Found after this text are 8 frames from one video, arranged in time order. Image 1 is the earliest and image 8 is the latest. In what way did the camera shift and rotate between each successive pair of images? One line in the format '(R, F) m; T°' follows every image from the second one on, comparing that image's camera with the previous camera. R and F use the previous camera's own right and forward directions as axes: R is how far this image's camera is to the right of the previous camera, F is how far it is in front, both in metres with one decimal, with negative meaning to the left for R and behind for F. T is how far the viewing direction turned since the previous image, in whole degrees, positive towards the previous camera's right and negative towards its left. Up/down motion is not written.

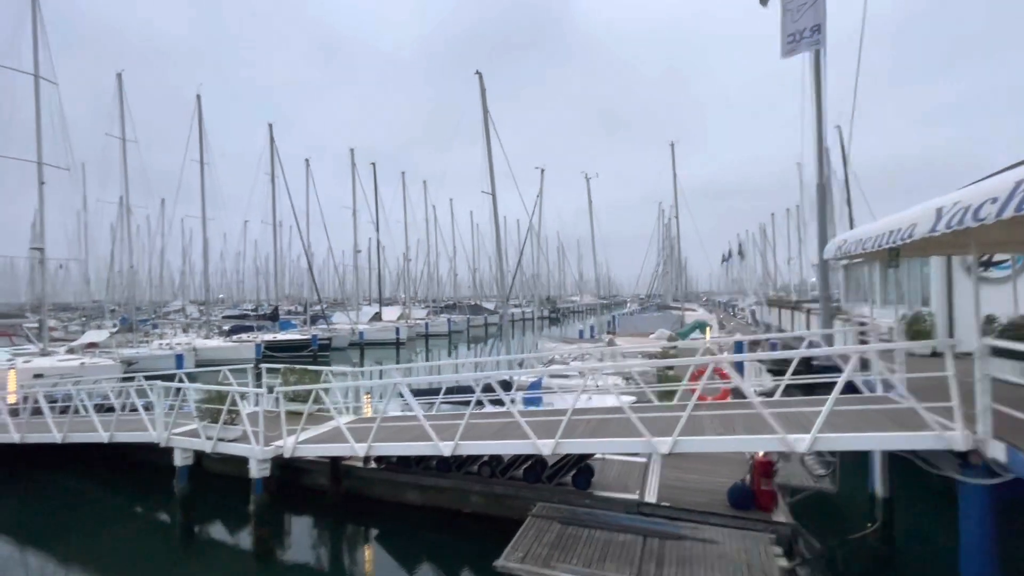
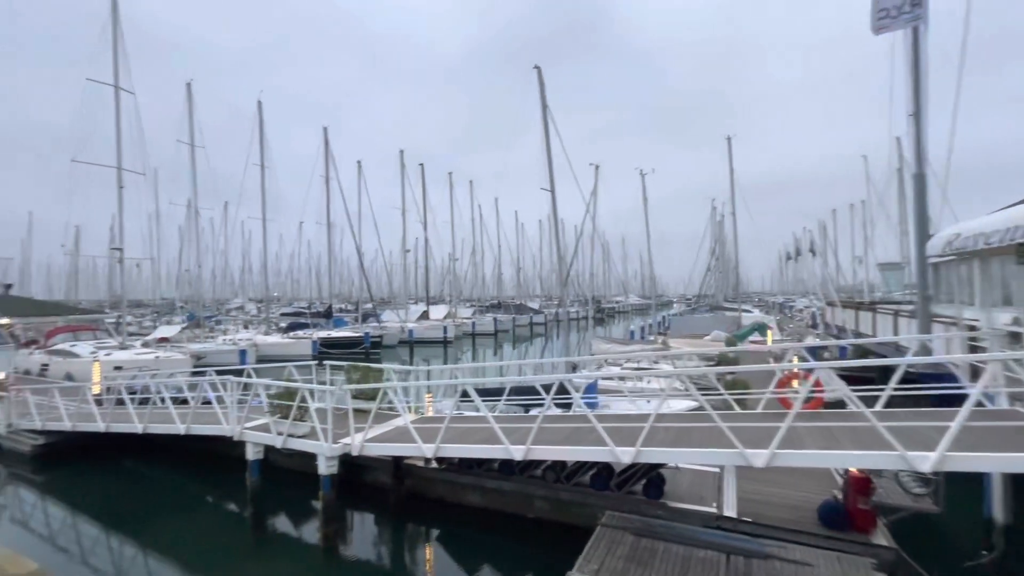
(-0.5, +0.3) m; -5°
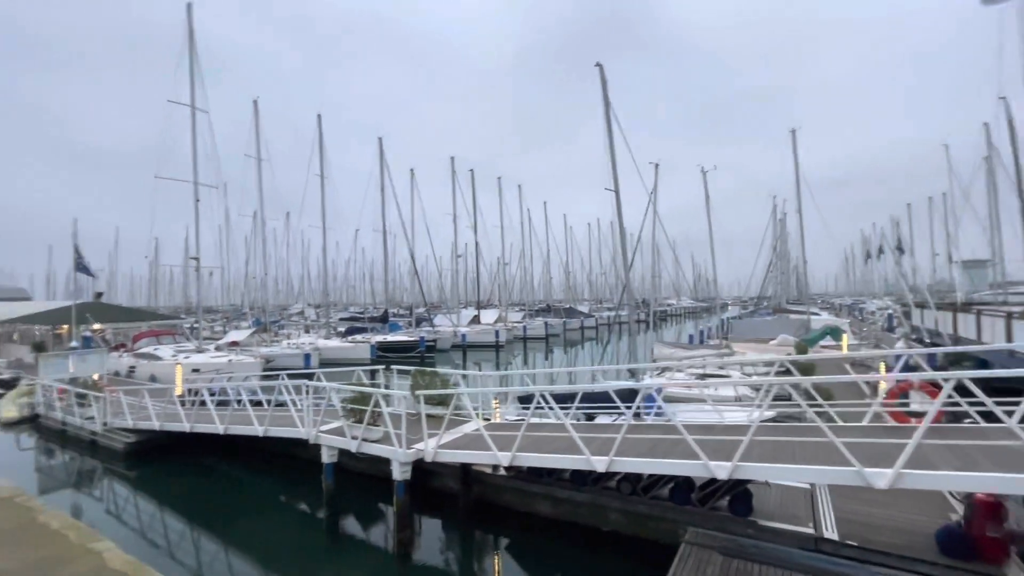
(-0.5, +0.2) m; -6°
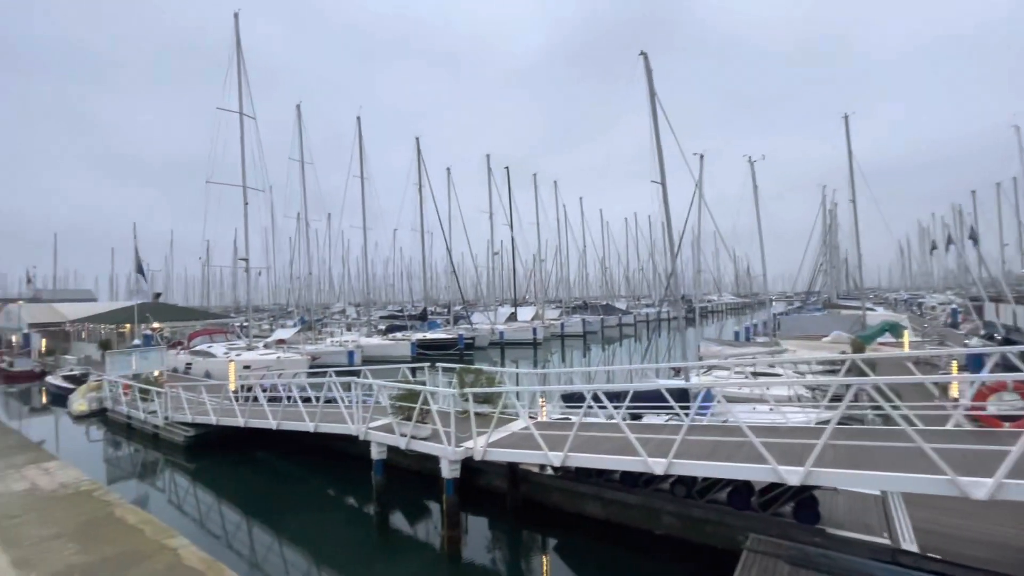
(-0.2, +0.2) m; -4°
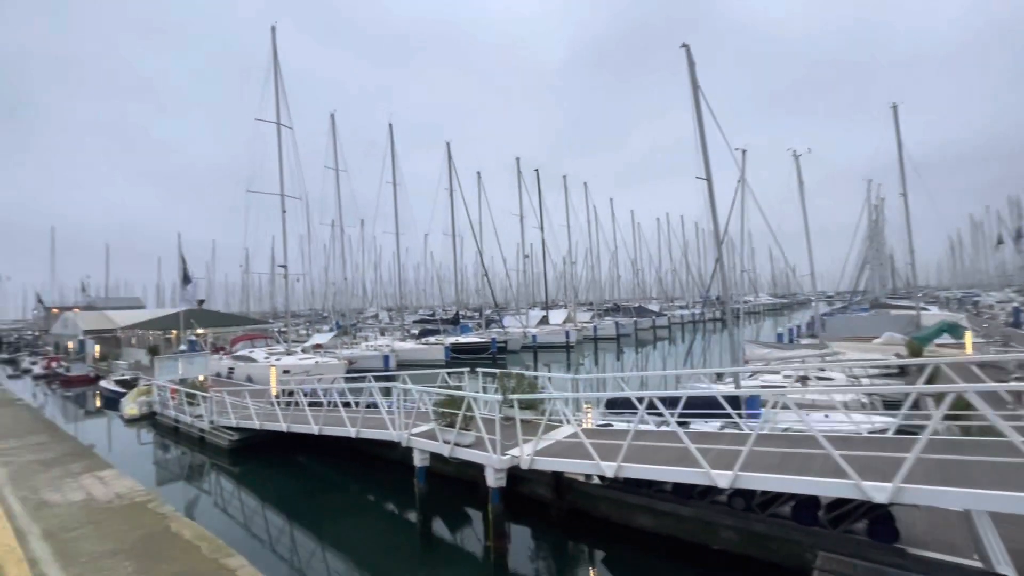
(-0.3, +0.3) m; -3°
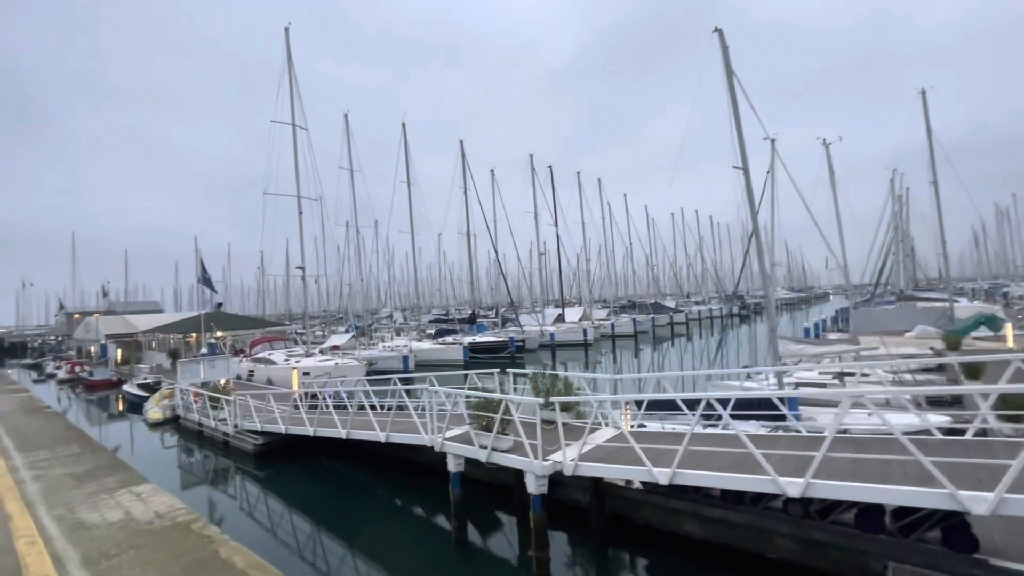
(-0.5, +0.4) m; -1°
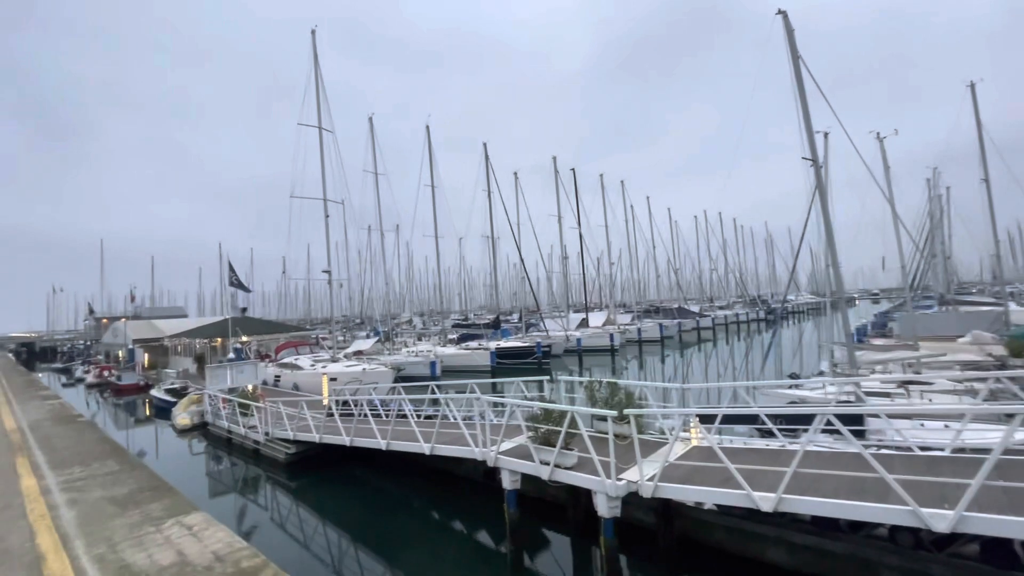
(-0.8, +0.7) m; -2°
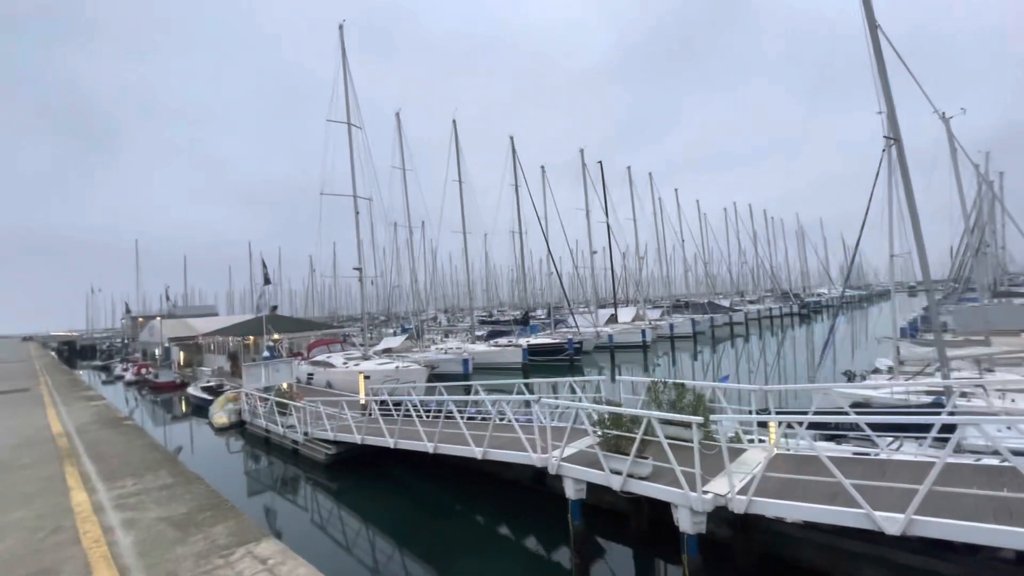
(-0.7, +0.6) m; -2°
